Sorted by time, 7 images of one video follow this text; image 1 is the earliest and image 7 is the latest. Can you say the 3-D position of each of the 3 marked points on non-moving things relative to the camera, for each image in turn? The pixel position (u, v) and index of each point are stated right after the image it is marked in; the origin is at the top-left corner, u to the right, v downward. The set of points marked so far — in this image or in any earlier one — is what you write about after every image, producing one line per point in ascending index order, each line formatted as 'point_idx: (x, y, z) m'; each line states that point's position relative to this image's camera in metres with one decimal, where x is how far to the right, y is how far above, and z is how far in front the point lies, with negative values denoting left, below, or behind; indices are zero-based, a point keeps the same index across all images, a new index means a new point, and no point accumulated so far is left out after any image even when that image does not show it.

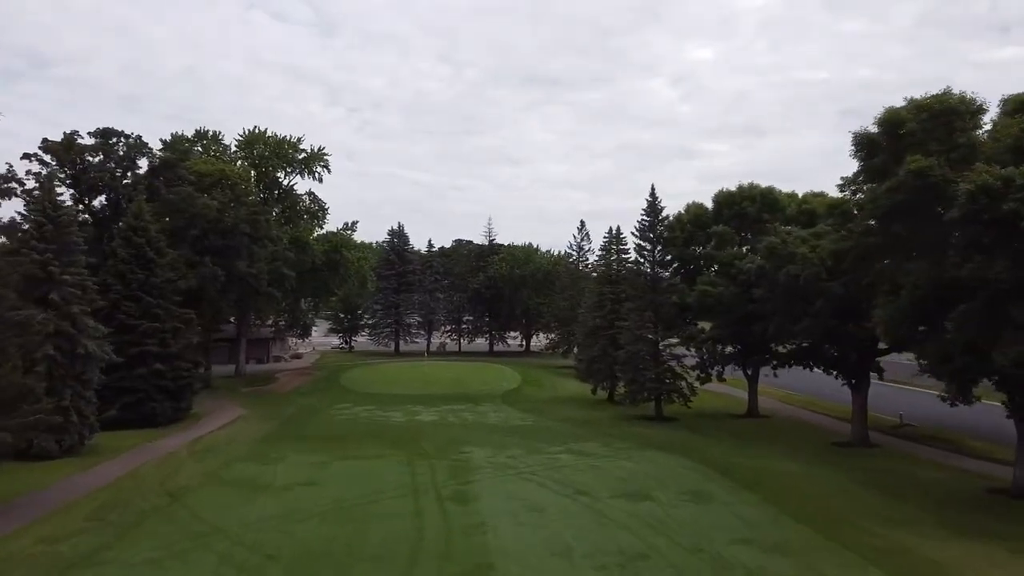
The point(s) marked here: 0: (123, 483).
0: (-6.2, -3.1, +18.1) m
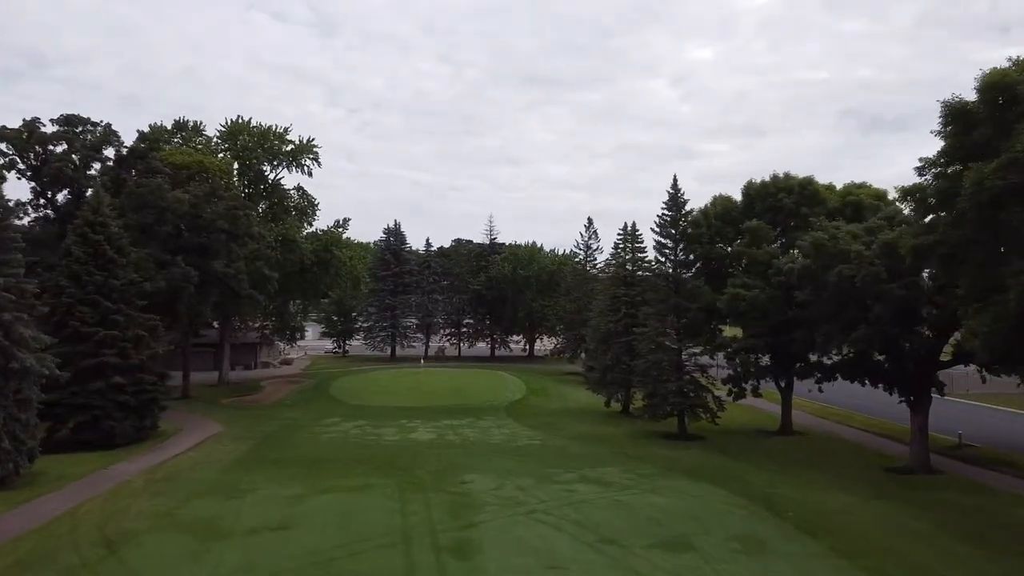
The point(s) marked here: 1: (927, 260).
0: (-6.0, -3.1, +15.1) m
1: (+5.5, +0.4, +14.9) m
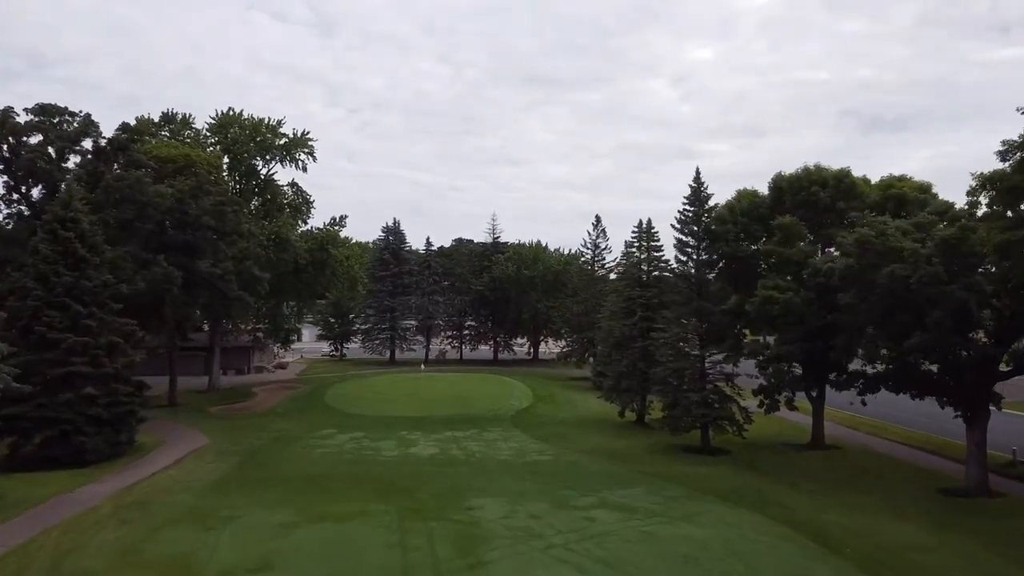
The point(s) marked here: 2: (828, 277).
0: (-5.9, -3.2, +13.1) m
1: (+5.7, +0.3, +12.9) m
2: (+5.4, +0.2, +19.4) m
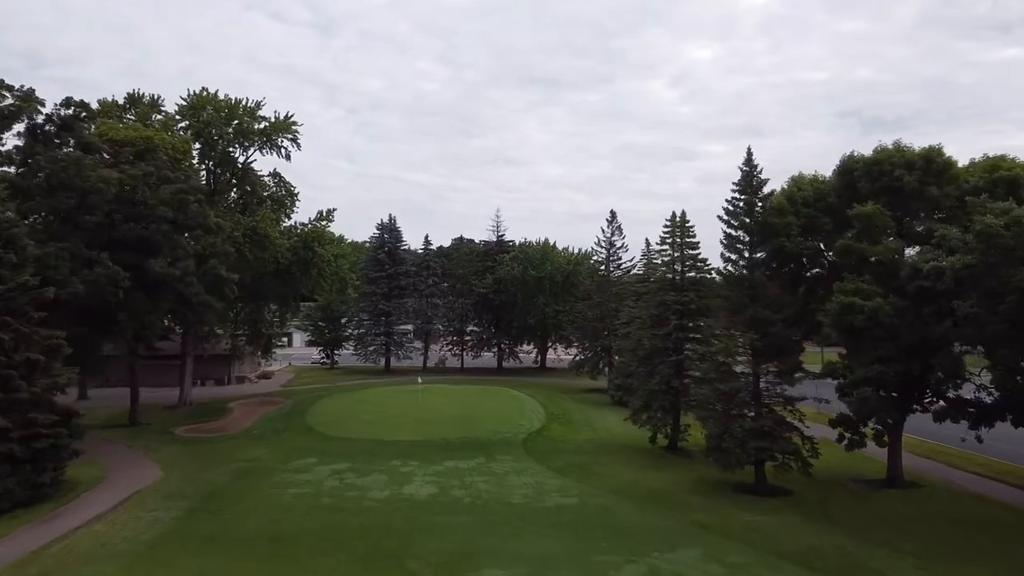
0: (-5.6, -3.2, +8.9) m
1: (+5.9, +0.3, +8.8) m
2: (+5.7, +0.1, +15.3) m
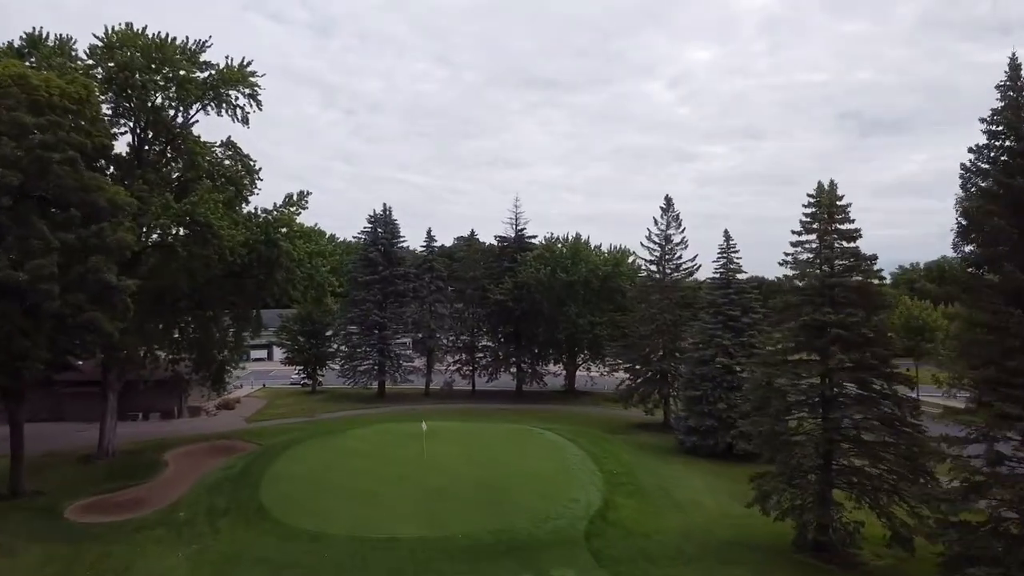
0: (-4.8, -3.4, 0.0) m
1: (+6.8, +0.1, -0.1) m
2: (+6.5, -0.1, +6.4) m
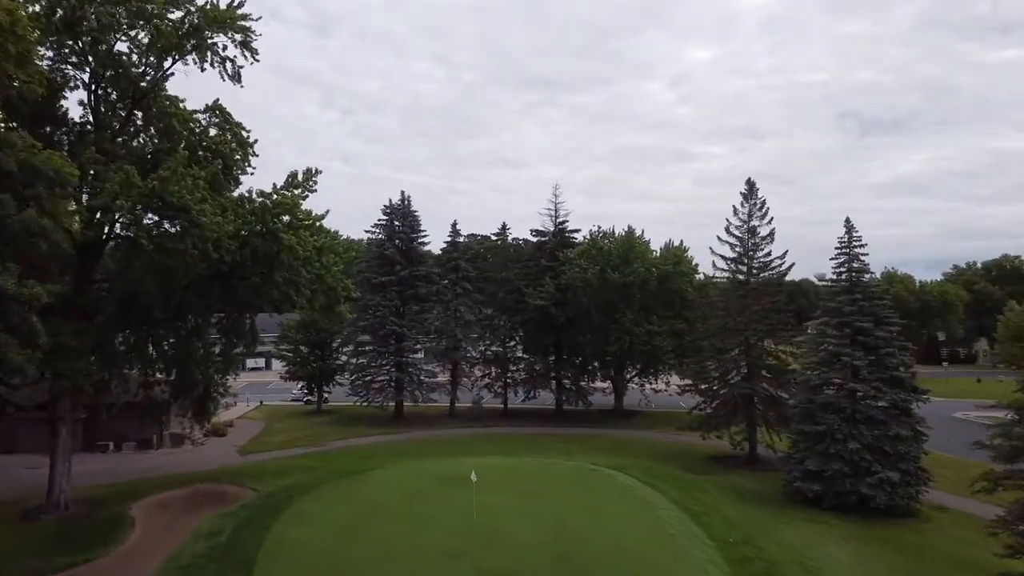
0: (-3.6, -3.5, -5.6) m
1: (+8.0, 0.0, -5.7) m
2: (+7.7, -0.1, +0.7) m
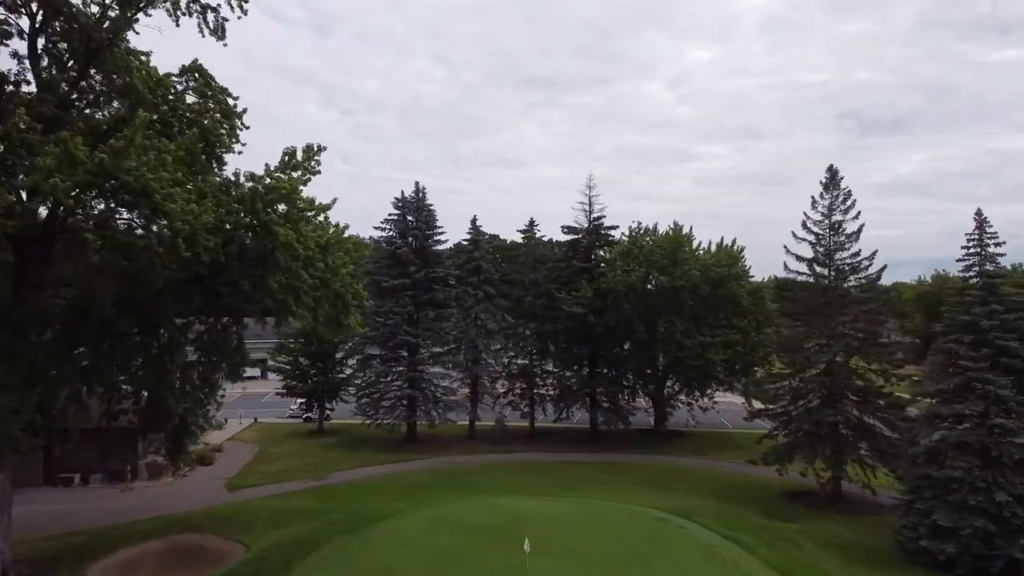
0: (-2.8, -3.6, -9.7) m
1: (+8.7, -0.1, -9.8) m
2: (+8.5, -0.3, -3.3) m
